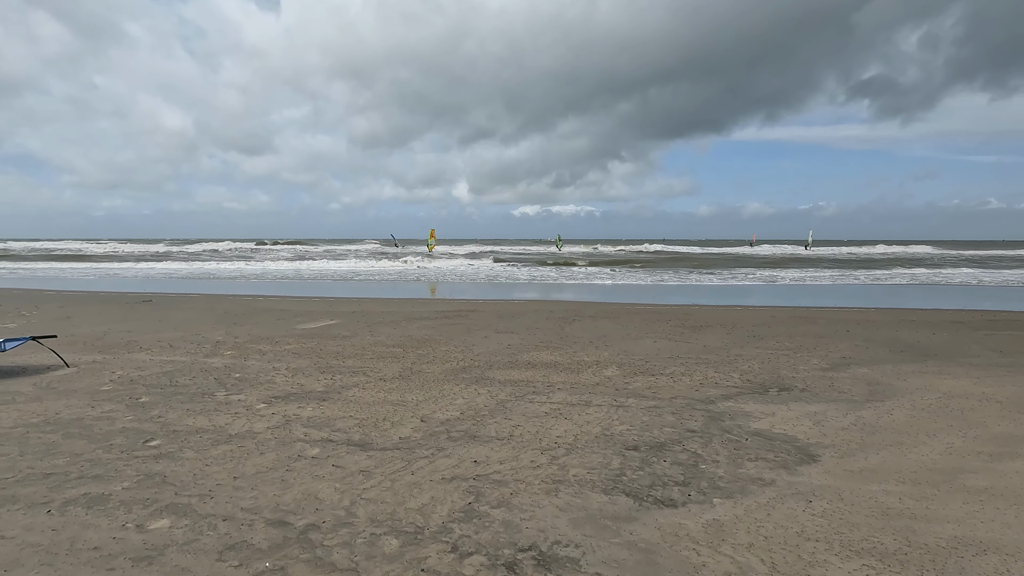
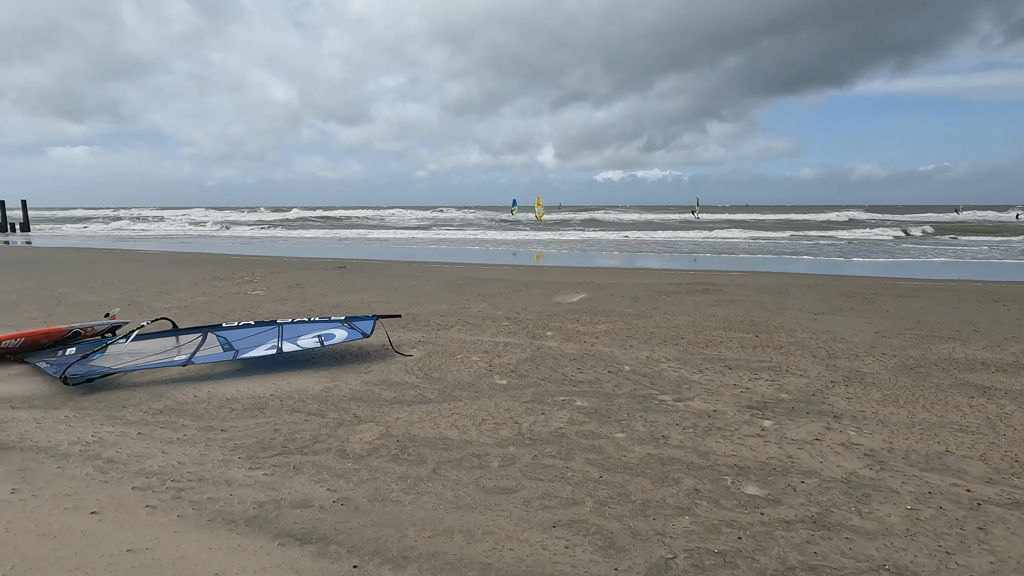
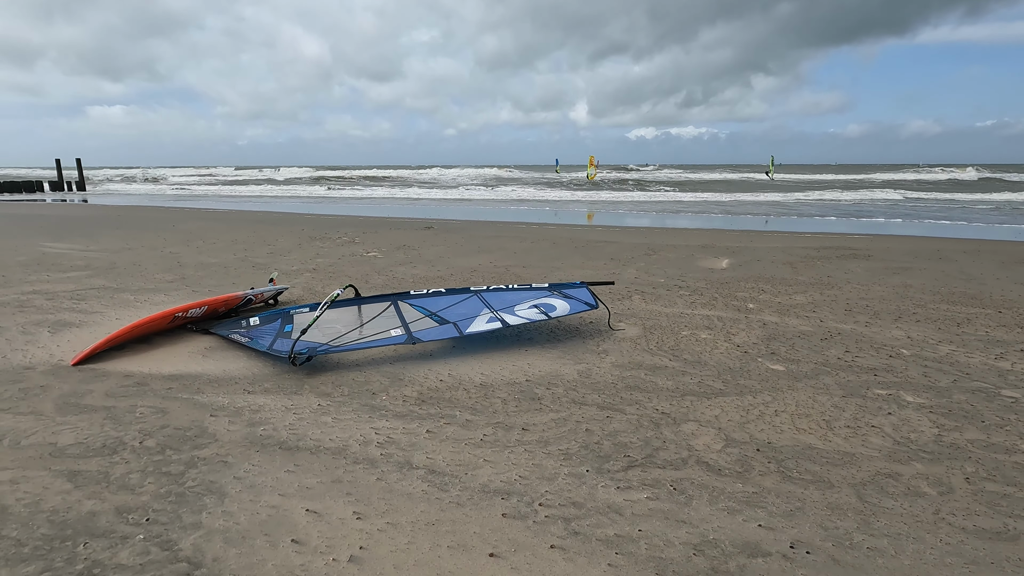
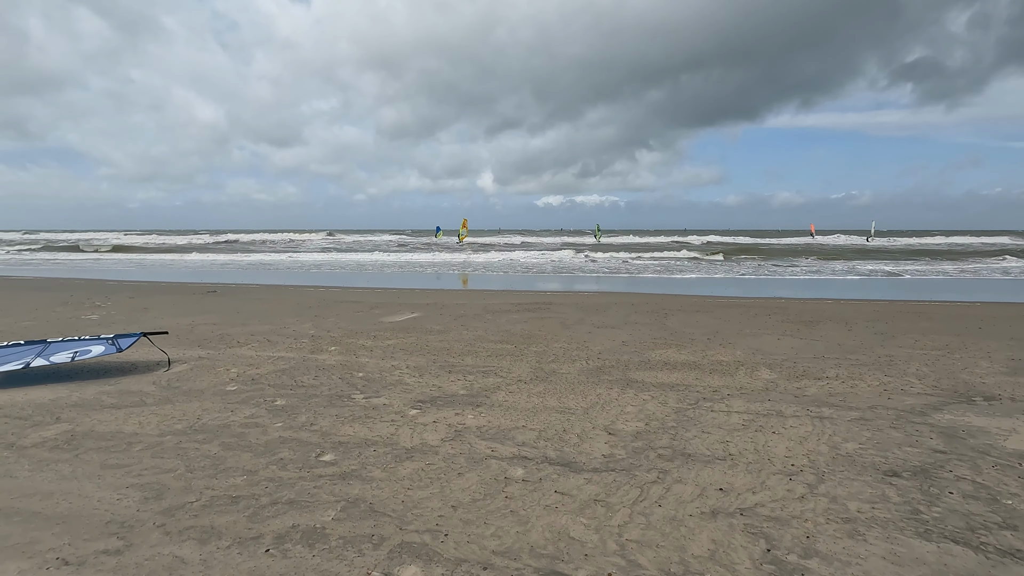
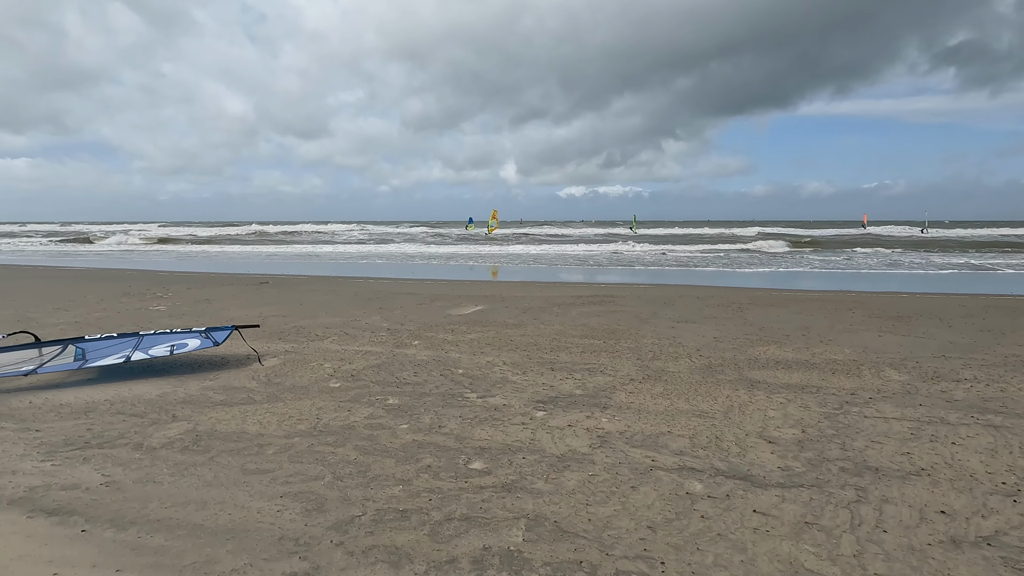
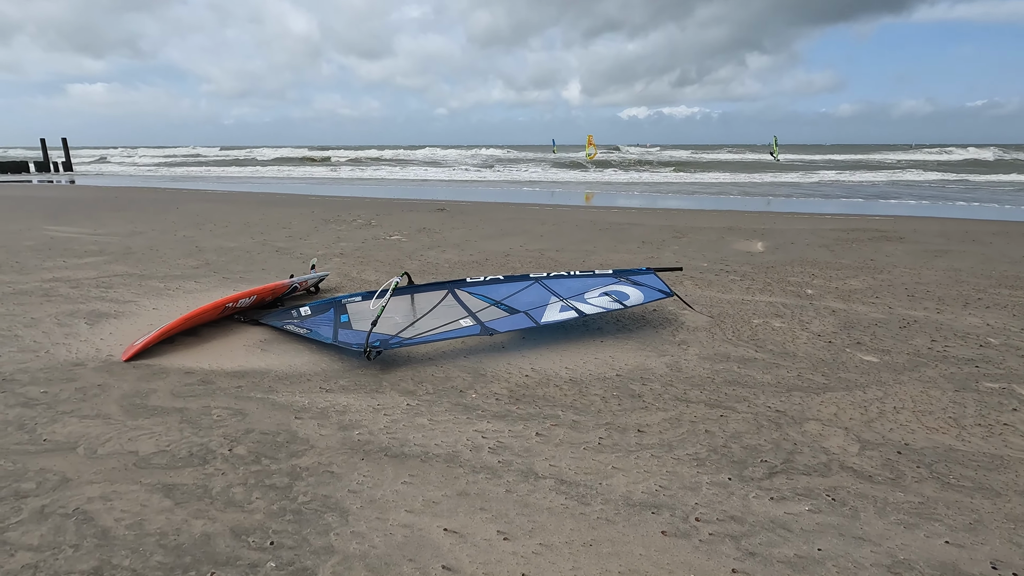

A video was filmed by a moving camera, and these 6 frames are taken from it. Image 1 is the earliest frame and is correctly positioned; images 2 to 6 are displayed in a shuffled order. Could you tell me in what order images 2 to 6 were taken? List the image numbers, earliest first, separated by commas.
4, 5, 2, 3, 6
